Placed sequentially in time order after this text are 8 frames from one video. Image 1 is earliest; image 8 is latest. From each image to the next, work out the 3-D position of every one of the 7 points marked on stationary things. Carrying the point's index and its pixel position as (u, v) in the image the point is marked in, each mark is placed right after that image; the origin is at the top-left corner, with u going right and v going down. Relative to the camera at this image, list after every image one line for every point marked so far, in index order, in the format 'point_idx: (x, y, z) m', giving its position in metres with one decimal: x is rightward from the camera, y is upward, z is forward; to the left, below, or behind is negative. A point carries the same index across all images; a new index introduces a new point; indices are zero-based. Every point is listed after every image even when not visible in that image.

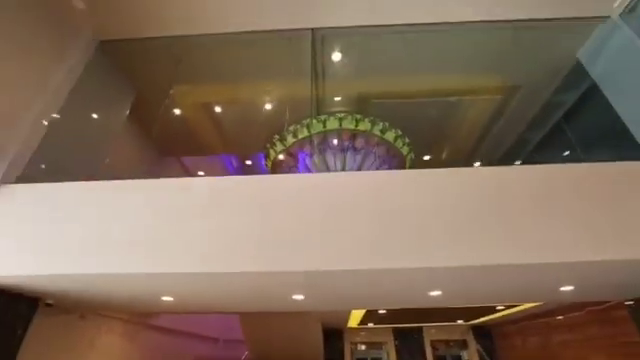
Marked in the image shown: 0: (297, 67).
0: (-0.2, +1.0, +2.8) m
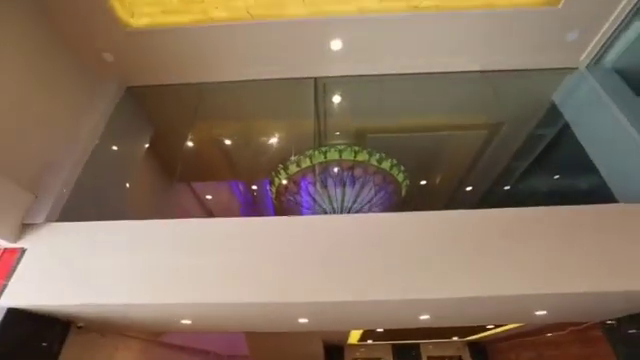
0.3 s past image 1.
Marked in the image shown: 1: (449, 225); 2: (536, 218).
0: (-0.2, +0.7, +3.1) m
1: (+0.8, -0.3, +2.1) m
2: (+1.4, -0.3, +2.1) m
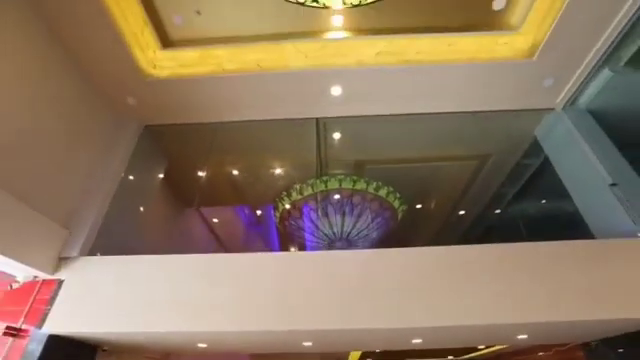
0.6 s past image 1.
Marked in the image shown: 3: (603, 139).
0: (-0.2, +0.4, +3.4) m
1: (+0.8, -0.6, +2.4) m
2: (+1.4, -0.5, +2.4) m
3: (+2.5, +0.4, +2.8) m
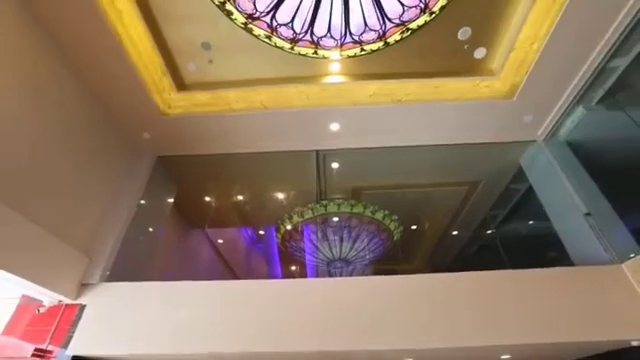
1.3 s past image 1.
0: (-0.2, +0.1, +3.6) m
1: (+0.8, -0.8, +2.6) m
2: (+1.4, -0.8, +2.6) m
3: (+2.5, +0.1, +3.1) m
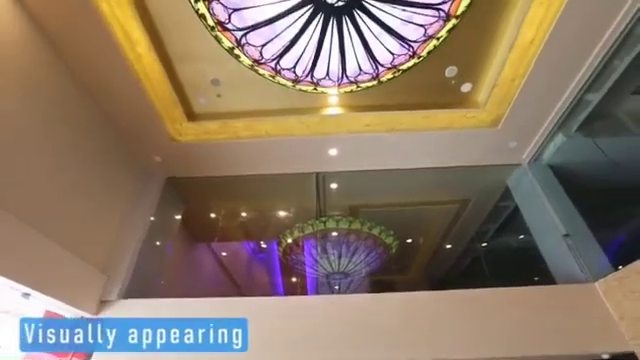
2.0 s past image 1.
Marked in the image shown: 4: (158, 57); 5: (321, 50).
0: (-0.2, -0.1, +3.9) m
1: (+0.8, -1.0, +2.8) m
2: (+1.4, -1.0, +2.8) m
3: (+2.4, -0.1, +3.3) m
4: (-1.3, +1.0, +2.7) m
5: (0.0, +0.9, +2.2) m
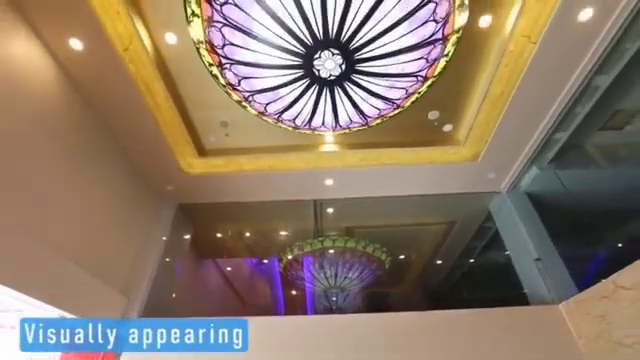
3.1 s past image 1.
0: (-0.2, -0.4, +4.2) m
1: (+0.8, -1.3, +3.2) m
2: (+1.3, -1.3, +3.1) m
3: (+2.4, -0.4, +3.7) m
4: (-1.4, +0.7, +3.1) m
5: (0.0, +0.6, +2.5) m
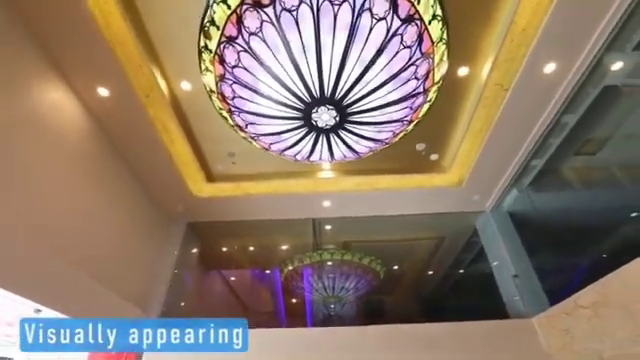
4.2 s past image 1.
0: (-0.2, -0.7, +4.6) m
1: (+0.8, -1.6, +3.5) m
2: (+1.3, -1.6, +3.5) m
3: (+2.4, -0.7, +4.0) m
4: (-1.4, +0.4, +3.4) m
5: (-0.1, +0.3, +2.9) m
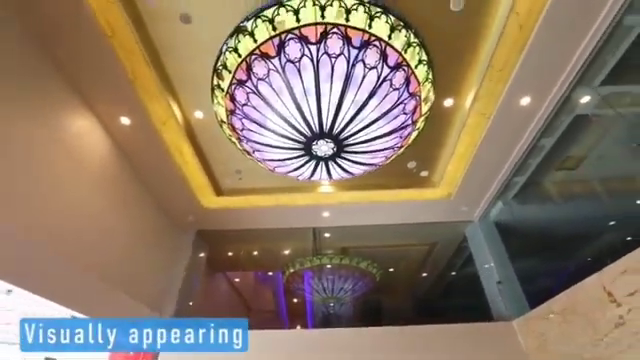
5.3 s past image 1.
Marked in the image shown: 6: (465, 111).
0: (-0.2, -0.9, +4.9) m
1: (+0.8, -1.8, +3.8) m
2: (+1.3, -1.7, +3.8) m
3: (+2.4, -0.9, +4.4) m
4: (-1.4, +0.2, +3.7) m
5: (-0.1, +0.1, +3.2) m
6: (+1.4, +0.7, +3.2) m
